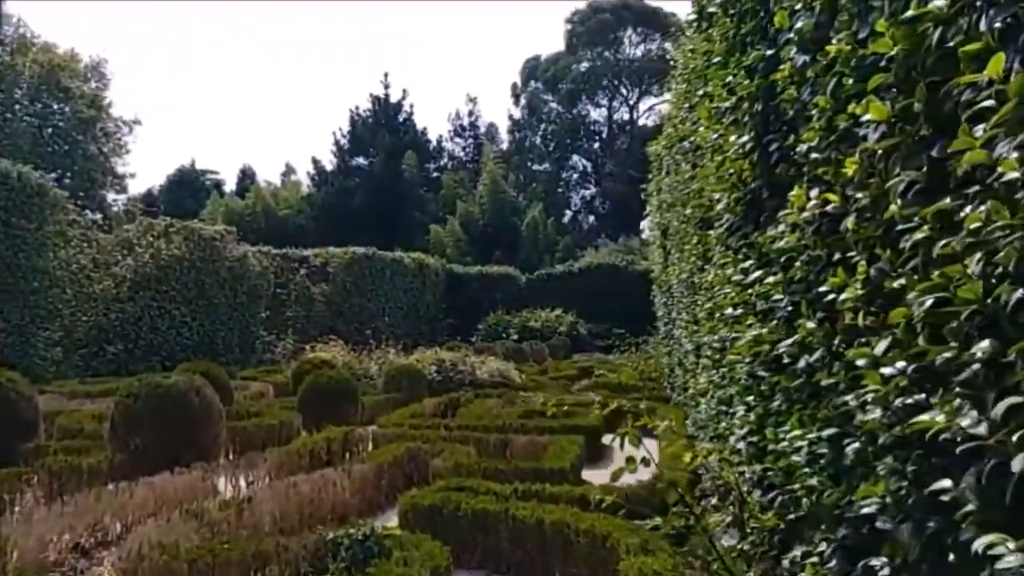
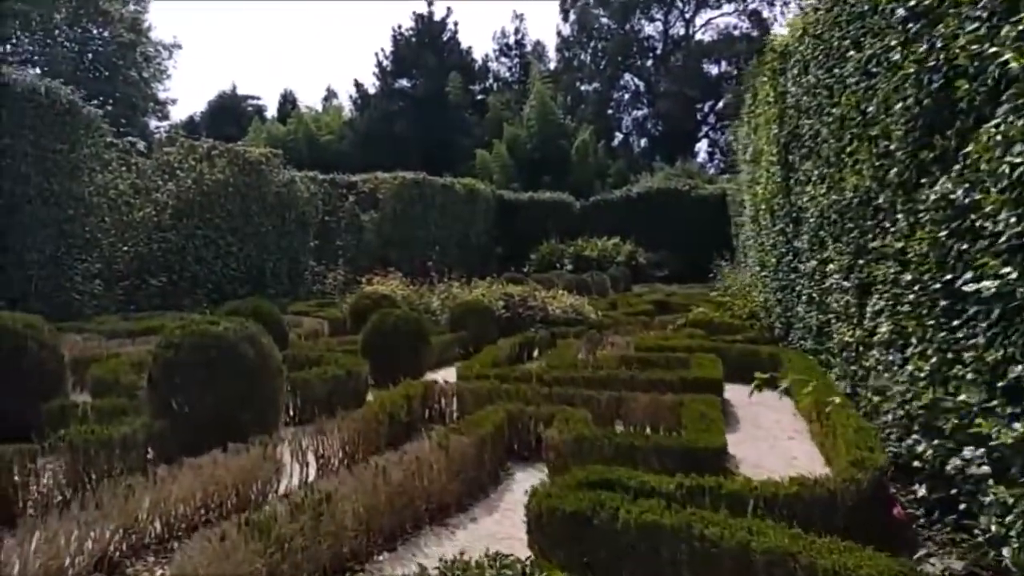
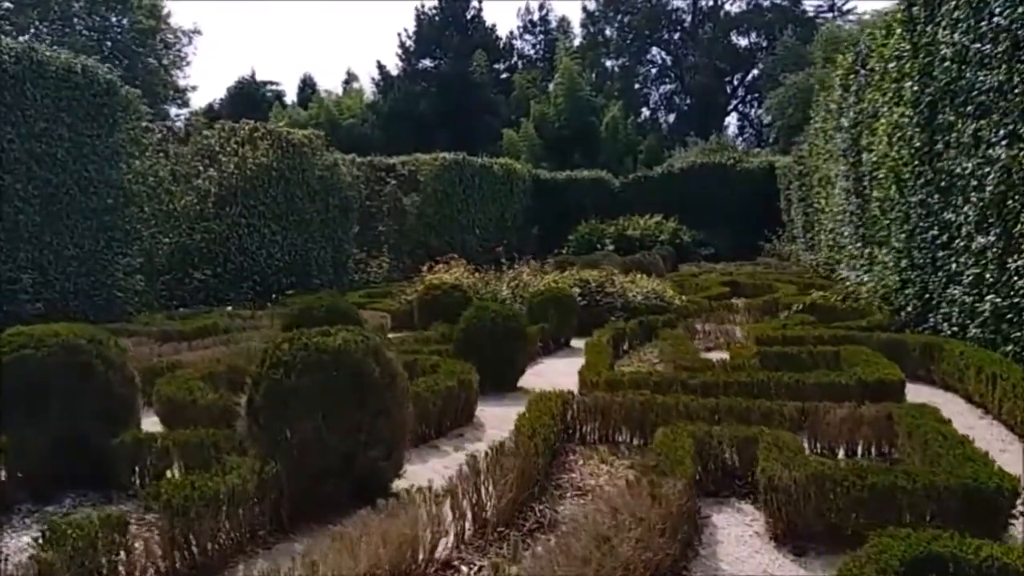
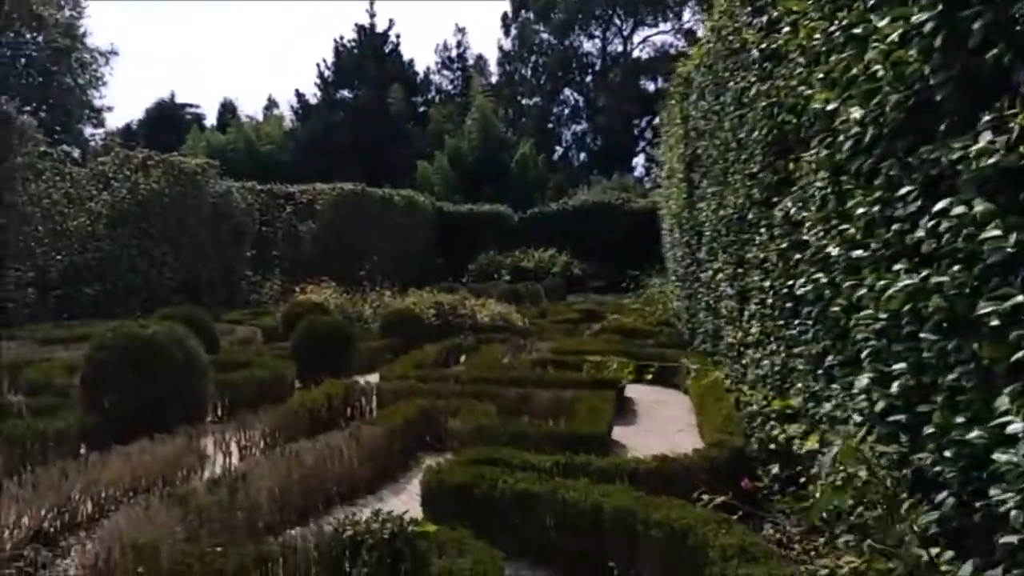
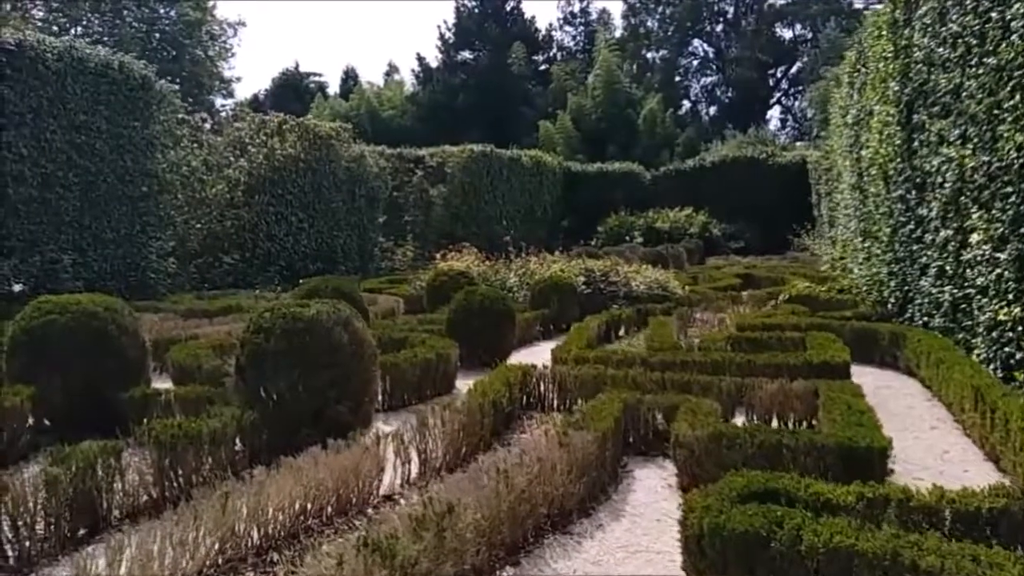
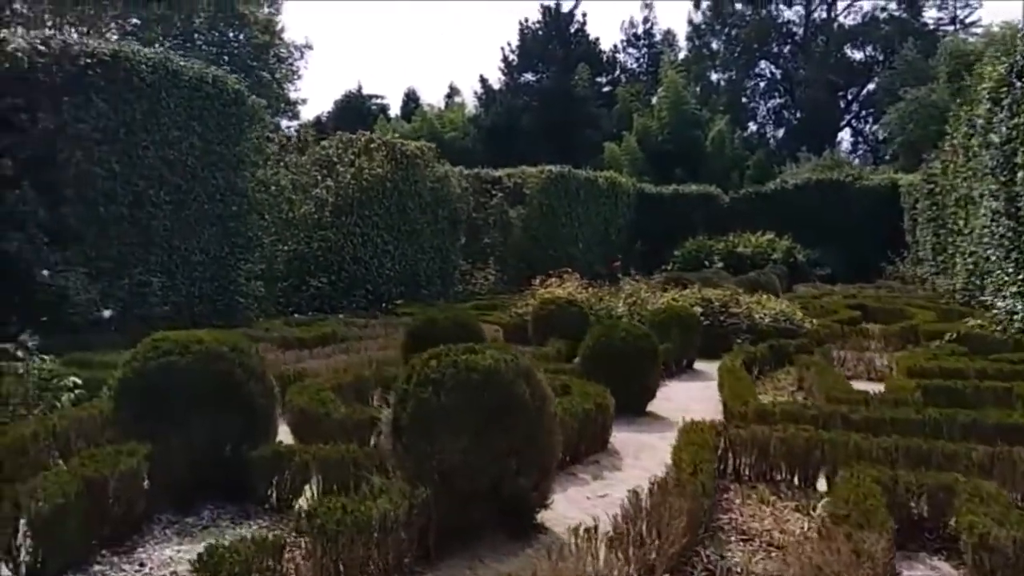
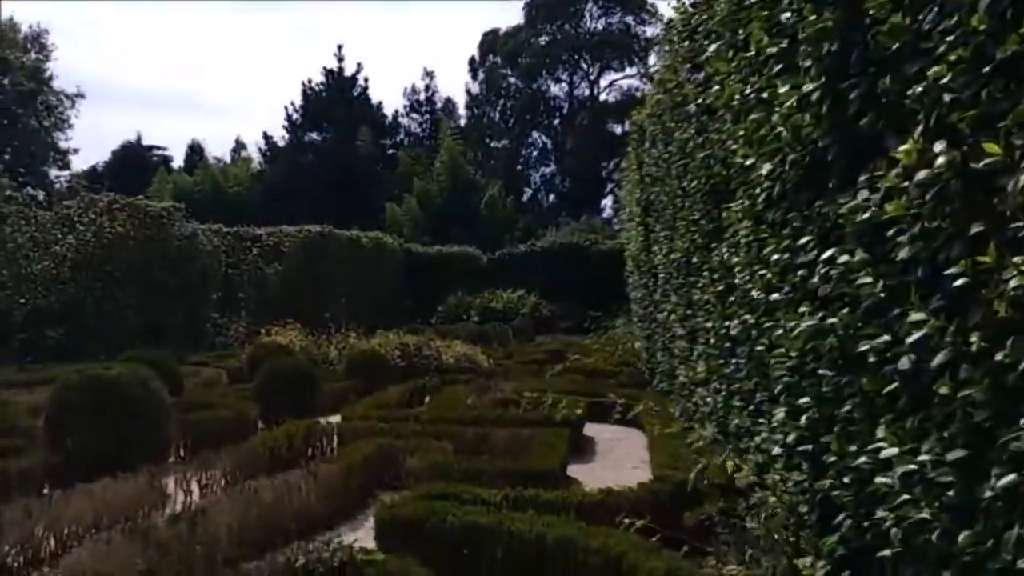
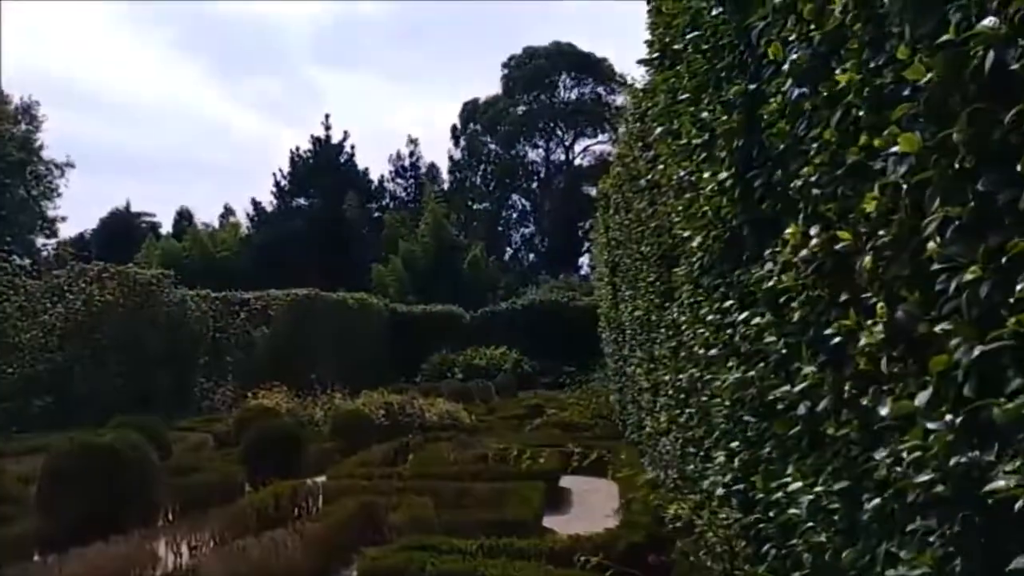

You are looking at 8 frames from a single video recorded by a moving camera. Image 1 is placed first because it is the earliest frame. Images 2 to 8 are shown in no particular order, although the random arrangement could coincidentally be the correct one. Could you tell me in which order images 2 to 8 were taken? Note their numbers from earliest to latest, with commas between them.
8, 7, 4, 2, 5, 3, 6
